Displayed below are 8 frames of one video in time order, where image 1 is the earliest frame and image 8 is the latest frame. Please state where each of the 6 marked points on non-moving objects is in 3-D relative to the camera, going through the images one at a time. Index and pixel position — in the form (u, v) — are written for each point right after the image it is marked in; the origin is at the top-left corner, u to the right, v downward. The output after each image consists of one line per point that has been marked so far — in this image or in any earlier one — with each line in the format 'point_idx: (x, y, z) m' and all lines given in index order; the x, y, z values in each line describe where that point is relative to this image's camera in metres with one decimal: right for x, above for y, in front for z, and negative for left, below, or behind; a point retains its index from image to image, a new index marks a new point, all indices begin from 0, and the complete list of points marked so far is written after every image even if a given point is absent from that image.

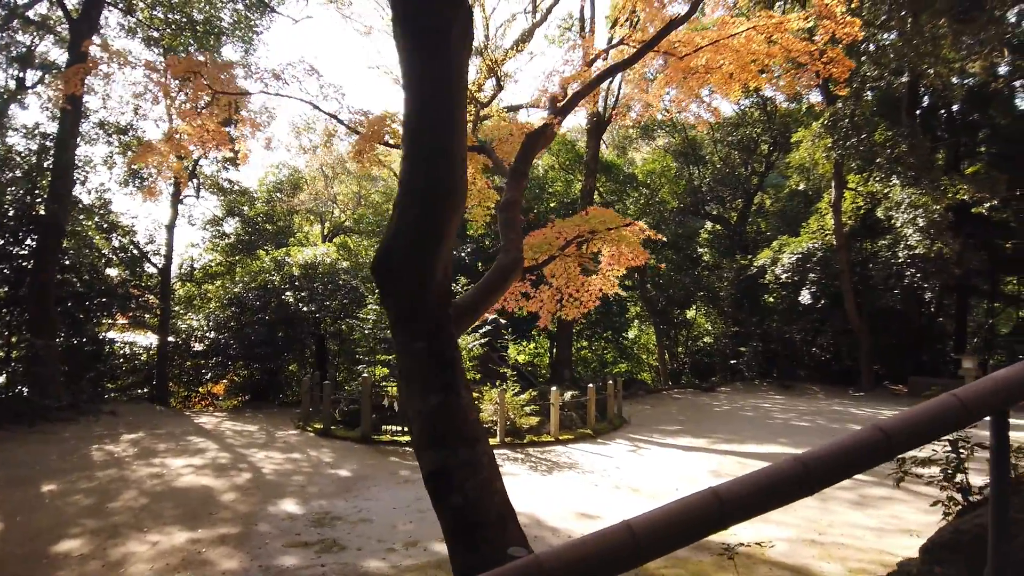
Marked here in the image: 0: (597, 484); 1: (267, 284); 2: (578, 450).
0: (+0.9, -1.9, +6.6) m
1: (-4.5, +0.1, +12.1) m
2: (+0.8, -2.0, +8.1) m
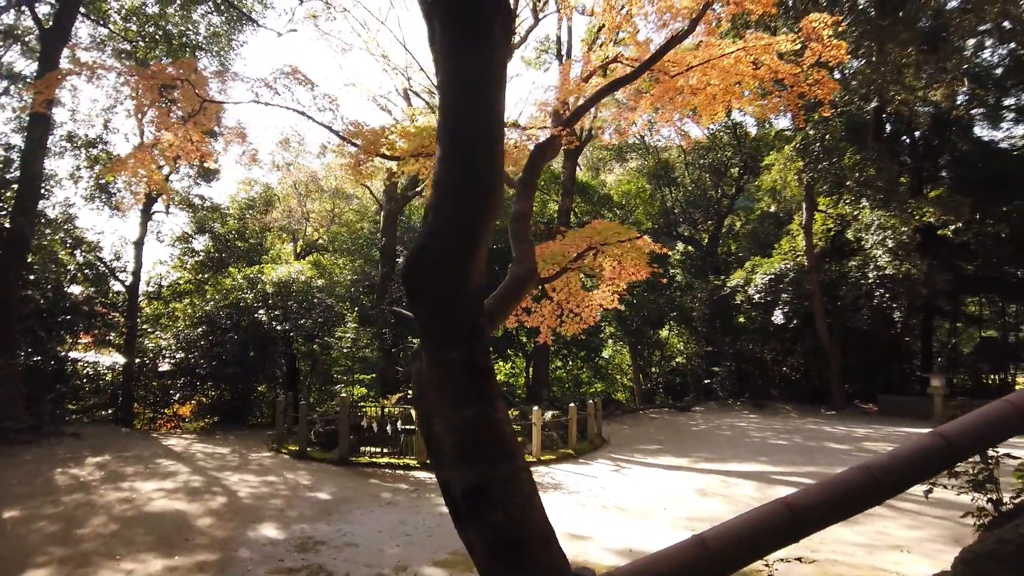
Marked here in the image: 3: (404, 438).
0: (+0.7, -2.1, +6.5) m
1: (-4.9, -0.2, +11.9) m
2: (+0.6, -2.2, +8.0) m
3: (-1.3, -1.9, +8.3) m
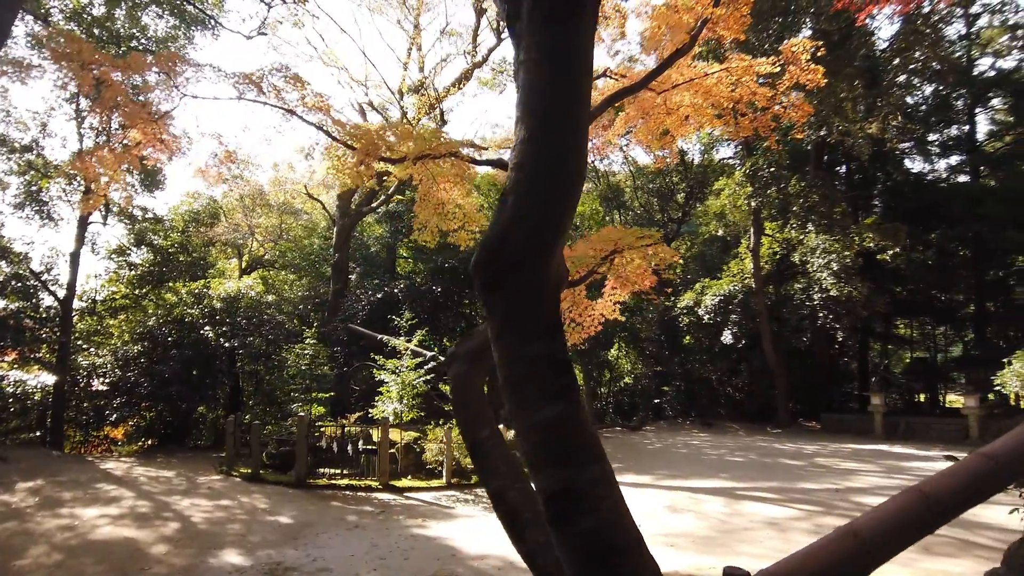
0: (+0.5, -2.3, +6.4) m
1: (-5.6, -0.5, +11.3) m
2: (+0.2, -2.4, +7.9) m
3: (-1.8, -2.1, +8.0) m
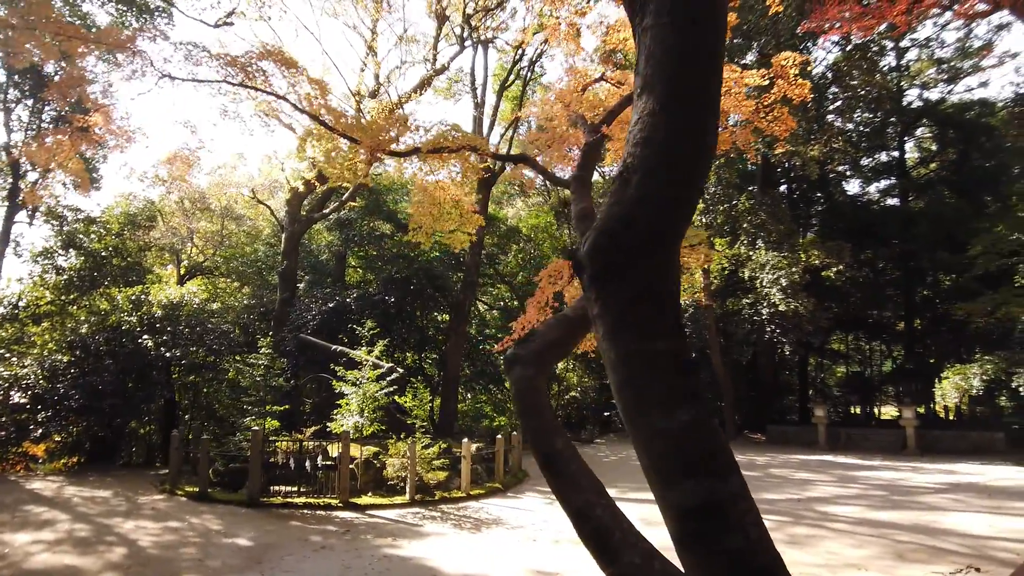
0: (+0.2, -2.3, +6.2) m
1: (-6.2, -0.6, +10.6) m
2: (-0.2, -2.5, +7.7) m
3: (-2.2, -2.1, +7.6) m
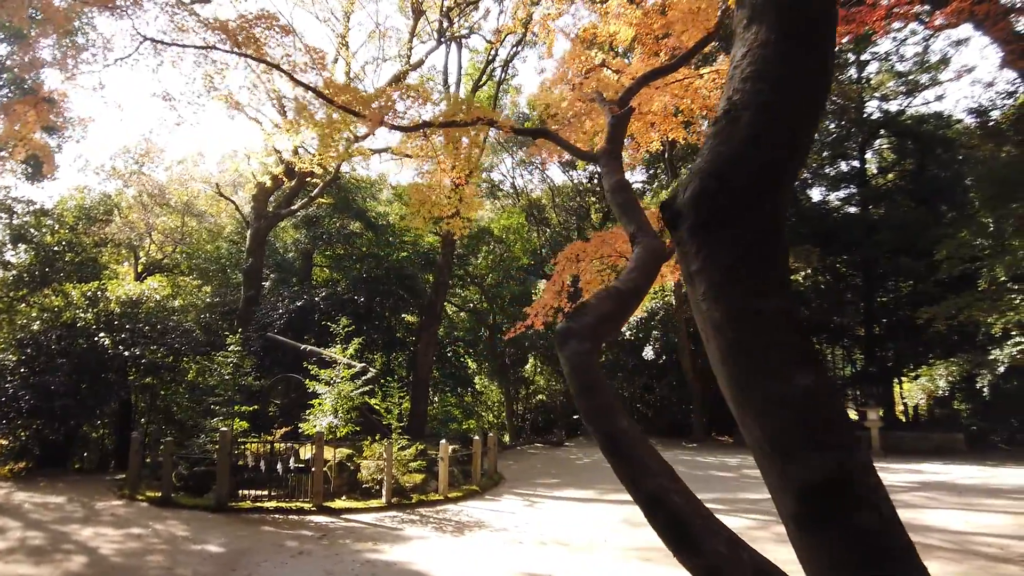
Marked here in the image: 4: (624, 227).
0: (+0.1, -2.3, +6.0) m
1: (-6.6, -0.5, +10.0) m
2: (-0.5, -2.5, +7.5) m
3: (-2.4, -2.1, +7.3) m
4: (+0.4, +0.2, +2.2) m
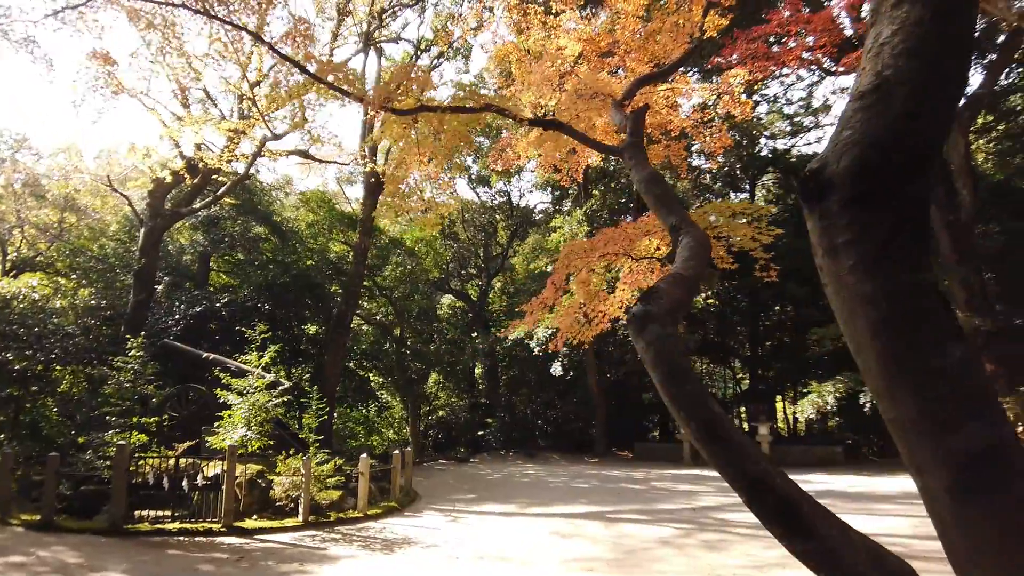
0: (-0.5, -2.4, +5.8) m
1: (-7.7, -0.4, +8.7) m
2: (-1.3, -2.6, +7.2) m
3: (-3.1, -2.1, +6.7) m
4: (+0.5, +0.2, +2.2) m
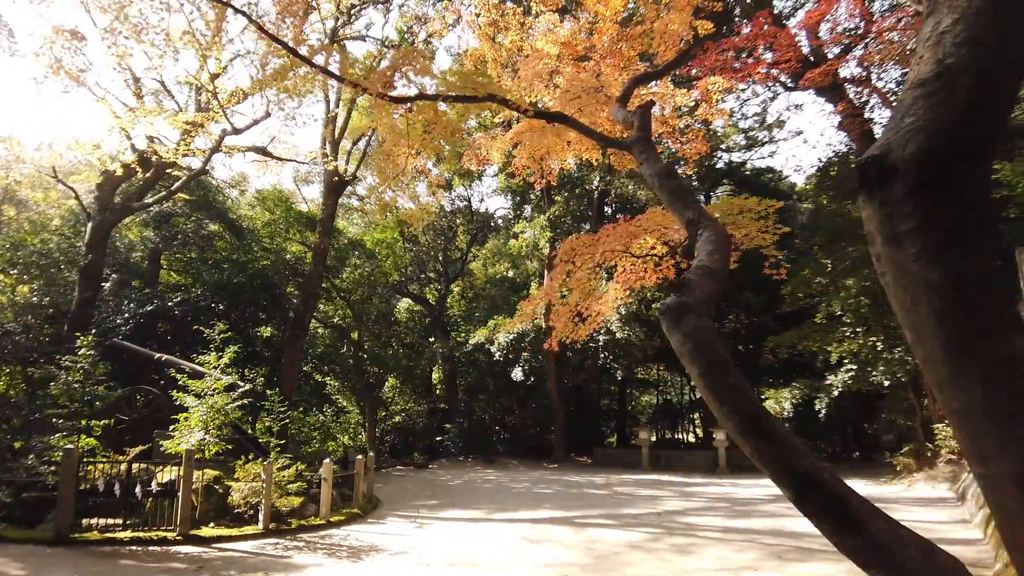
0: (-0.7, -2.4, +5.7) m
1: (-8.1, -0.4, +8.1) m
2: (-1.6, -2.6, +7.0) m
3: (-3.4, -2.1, +6.4) m
4: (+0.6, +0.2, +2.2) m
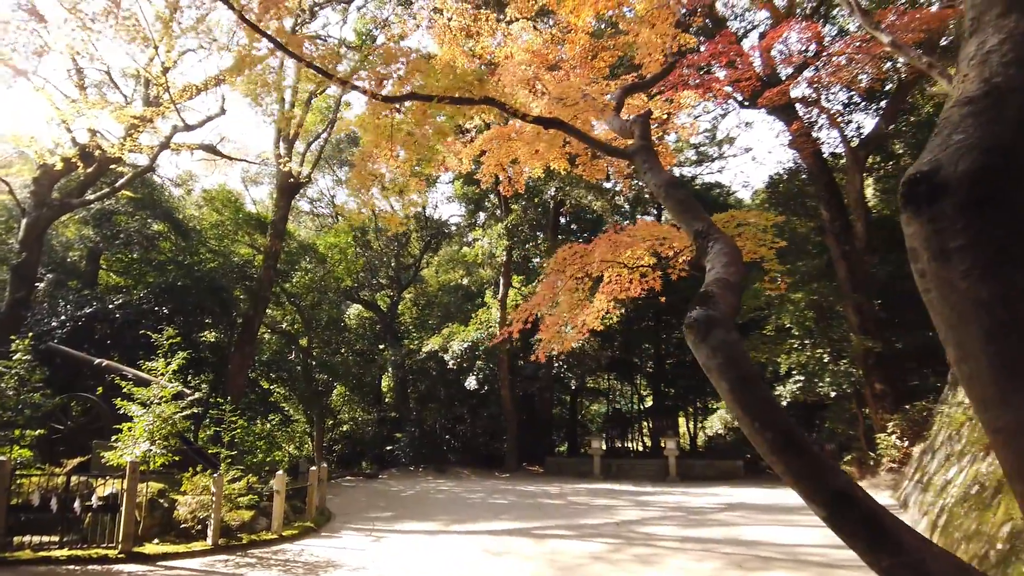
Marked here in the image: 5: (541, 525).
0: (-1.0, -2.4, +5.5) m
1: (-8.5, -0.3, +7.4) m
2: (-2.0, -2.6, +6.7) m
3: (-3.8, -2.1, +6.0) m
4: (+0.6, +0.2, +2.1) m
5: (+0.3, -2.9, +8.1) m
